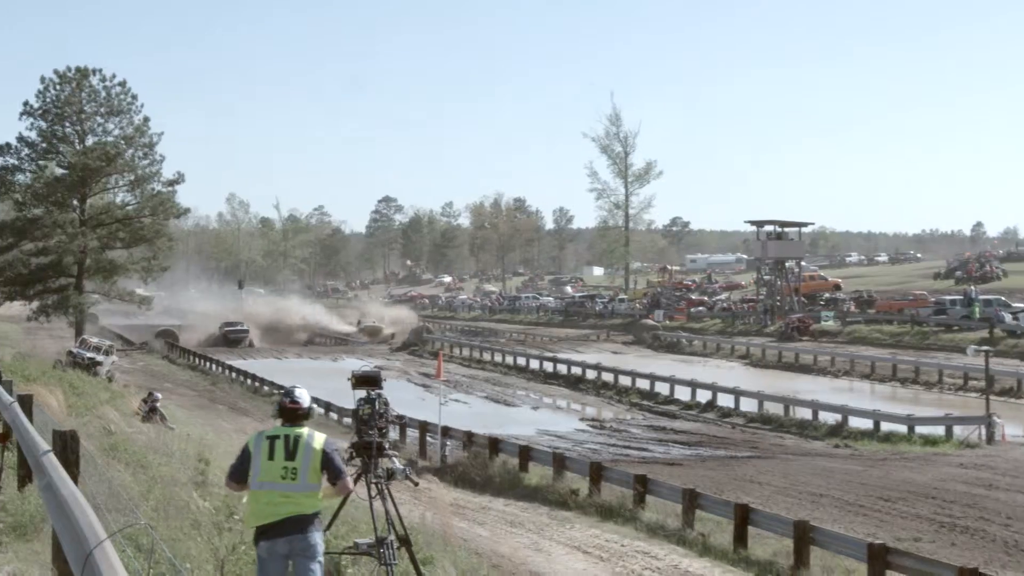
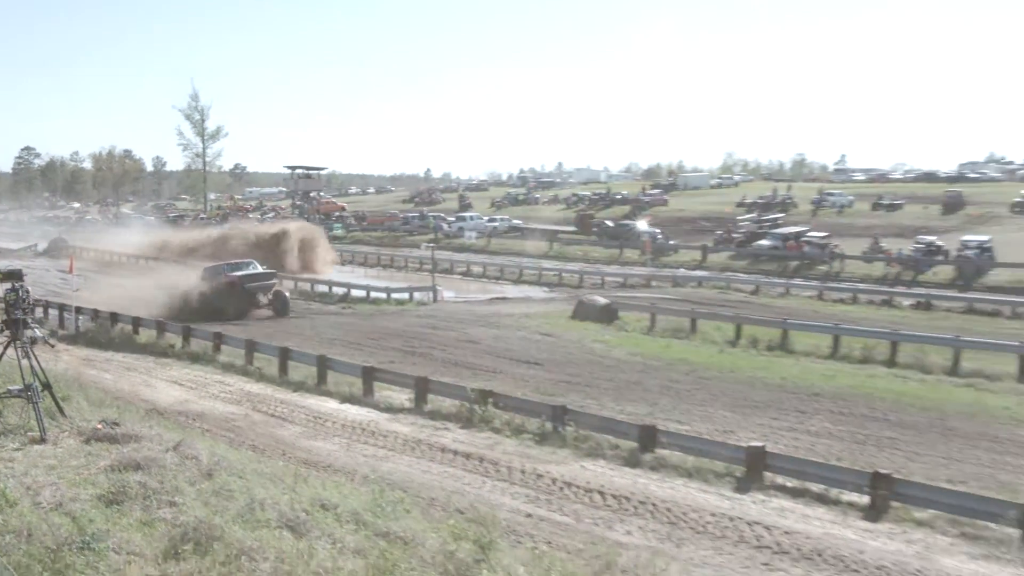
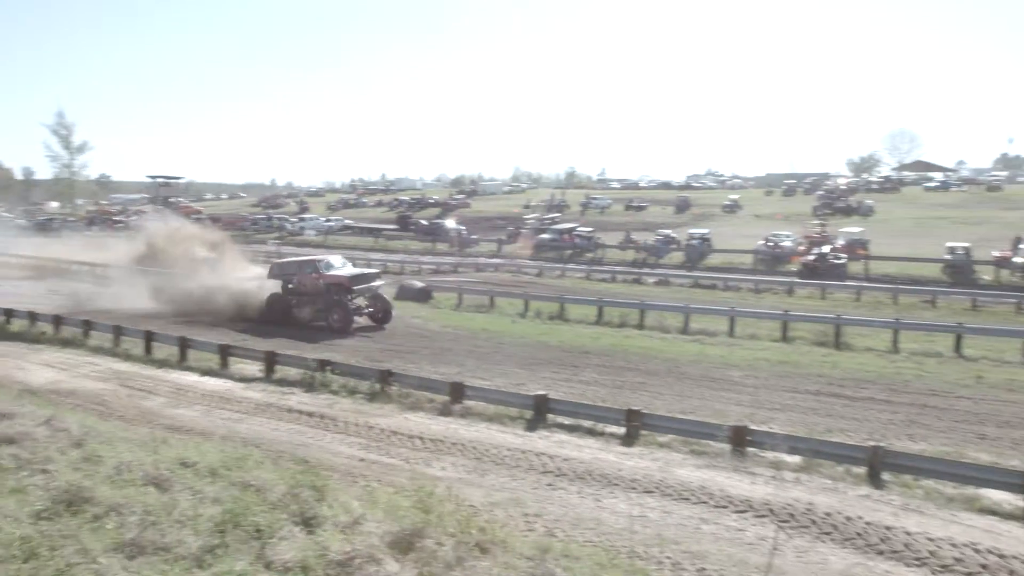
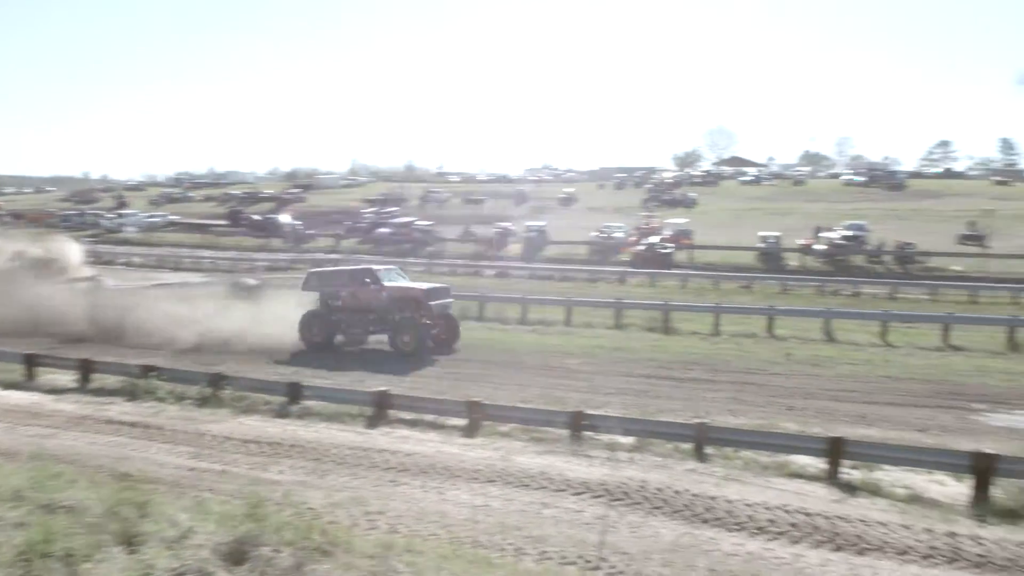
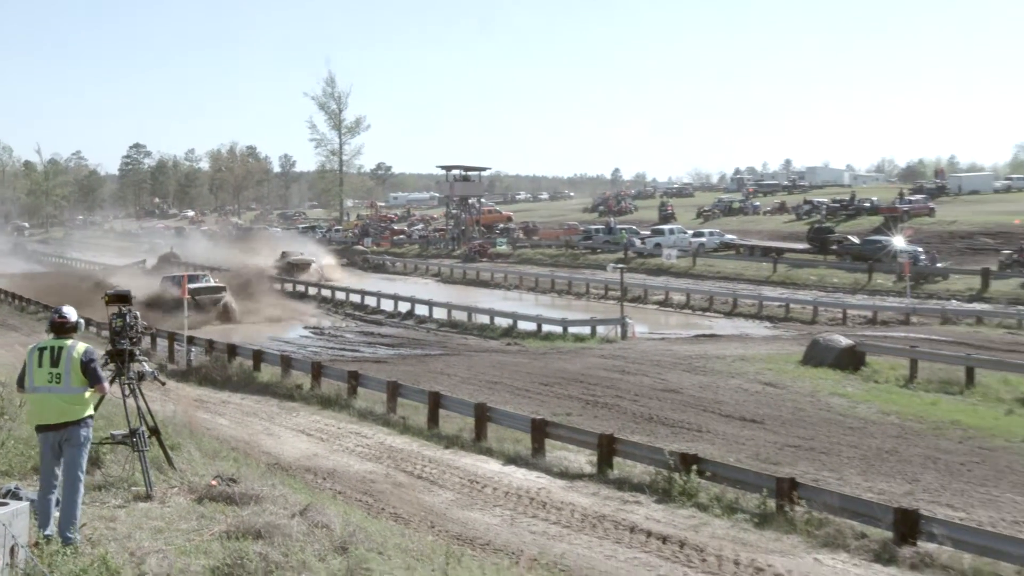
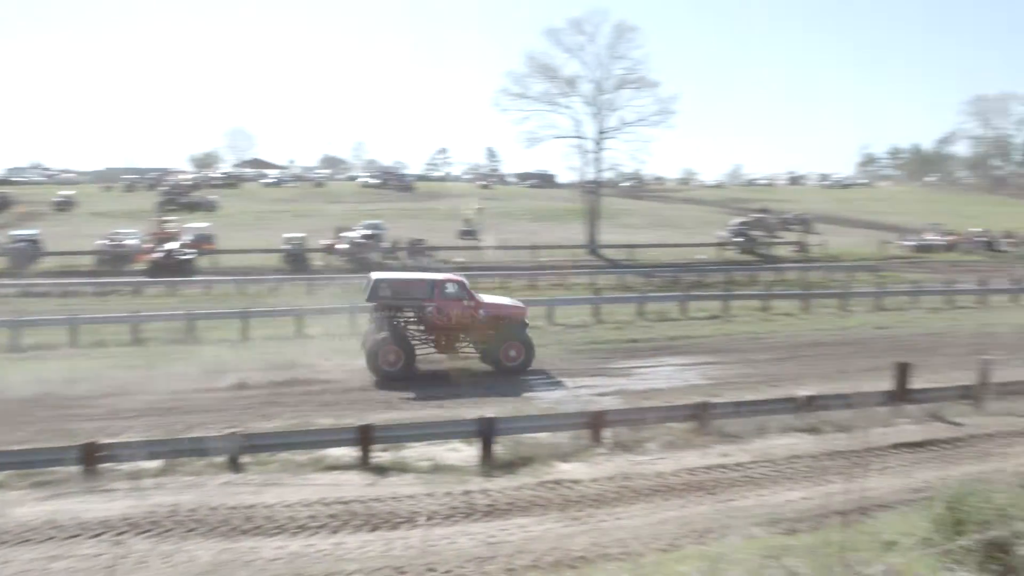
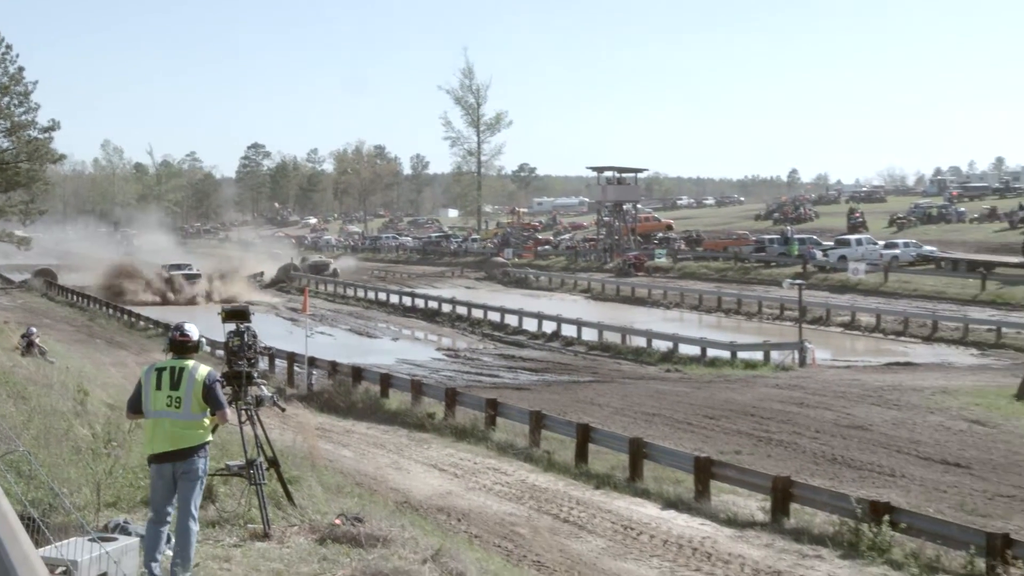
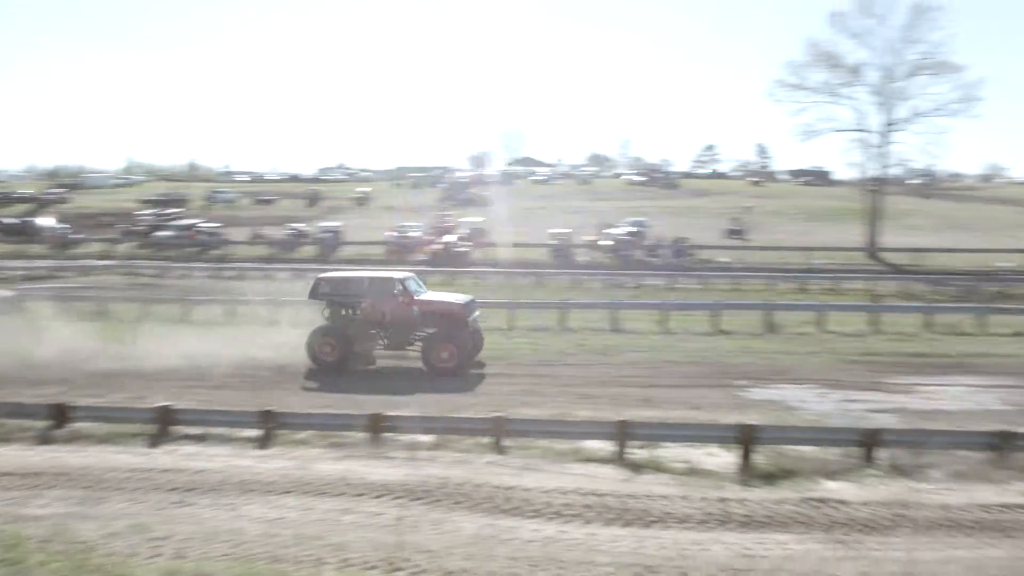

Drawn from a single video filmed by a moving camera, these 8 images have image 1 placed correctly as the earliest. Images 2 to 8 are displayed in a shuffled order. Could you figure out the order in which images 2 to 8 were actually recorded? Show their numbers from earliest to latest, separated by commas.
7, 5, 2, 3, 4, 8, 6
